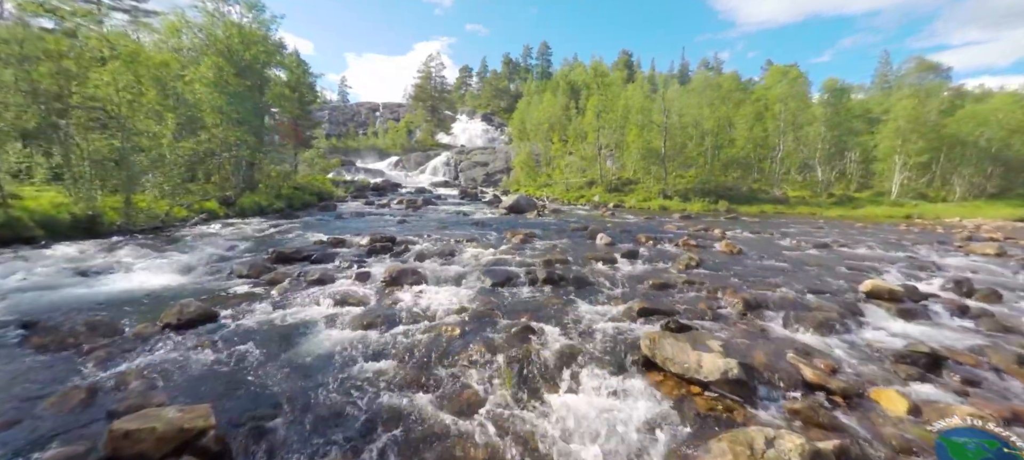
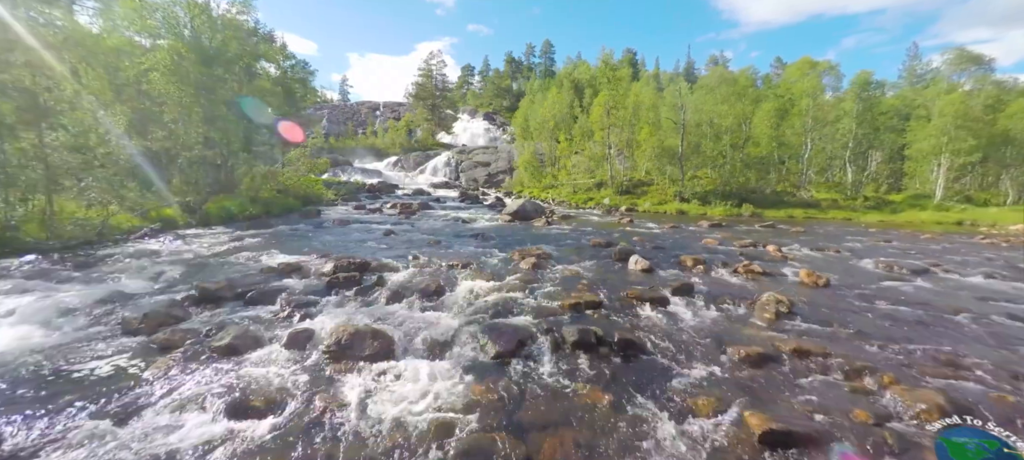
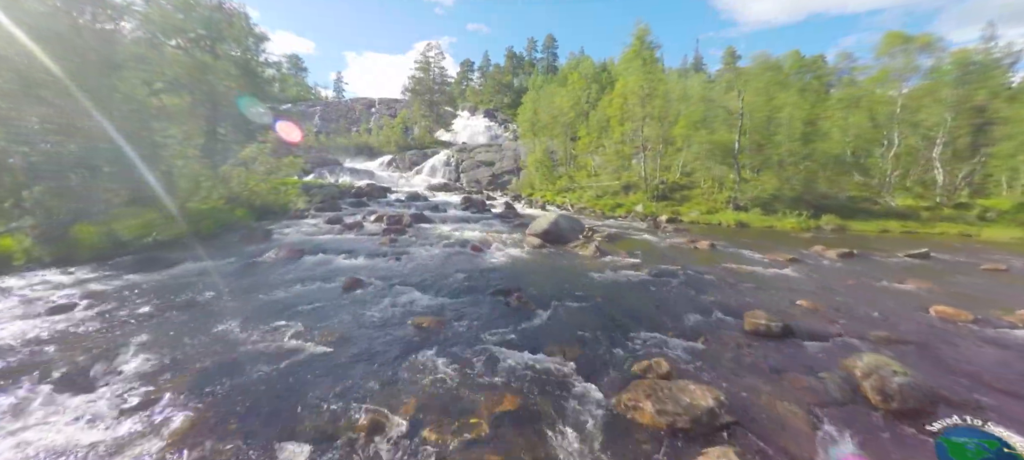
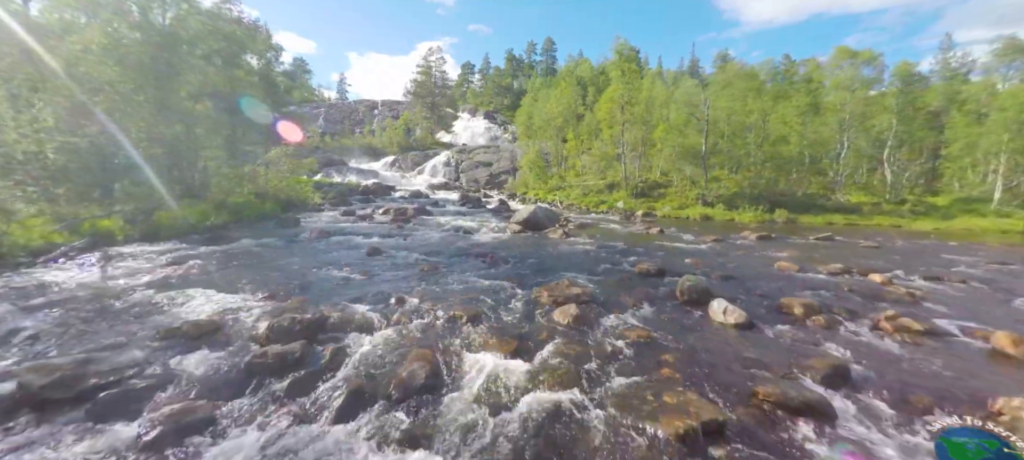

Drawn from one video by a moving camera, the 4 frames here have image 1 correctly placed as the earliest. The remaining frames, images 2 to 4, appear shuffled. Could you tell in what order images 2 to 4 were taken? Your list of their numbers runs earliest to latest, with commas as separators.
2, 4, 3
